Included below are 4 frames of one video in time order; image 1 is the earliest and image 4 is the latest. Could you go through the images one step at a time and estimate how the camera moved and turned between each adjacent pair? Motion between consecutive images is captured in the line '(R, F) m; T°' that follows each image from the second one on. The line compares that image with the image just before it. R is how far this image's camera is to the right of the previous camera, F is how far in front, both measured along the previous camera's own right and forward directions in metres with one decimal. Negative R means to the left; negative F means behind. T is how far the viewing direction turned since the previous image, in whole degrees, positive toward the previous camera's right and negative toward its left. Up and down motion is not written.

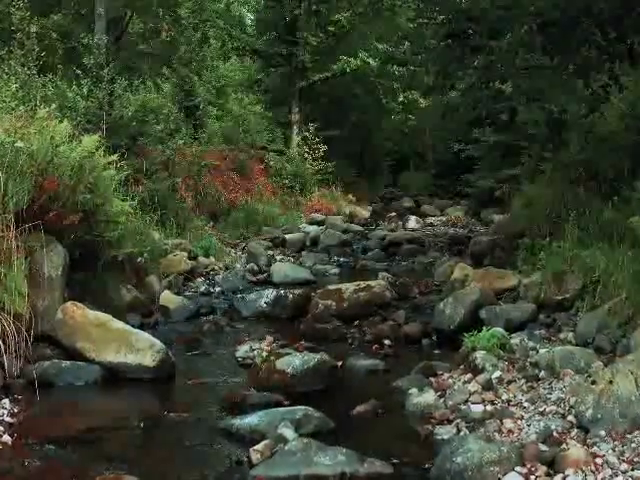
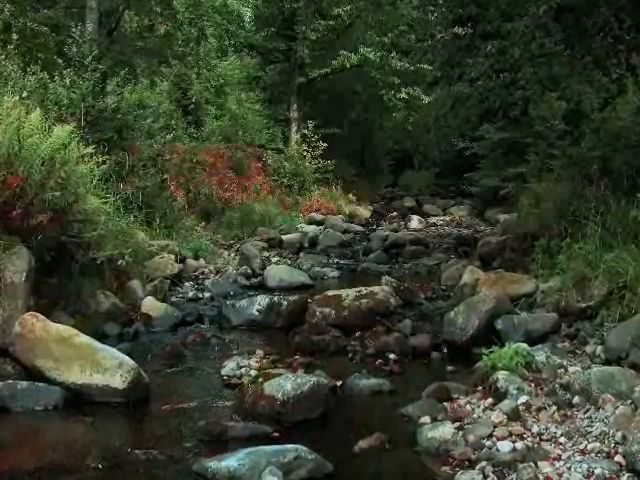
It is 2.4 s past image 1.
(0.0, +0.9) m; 0°
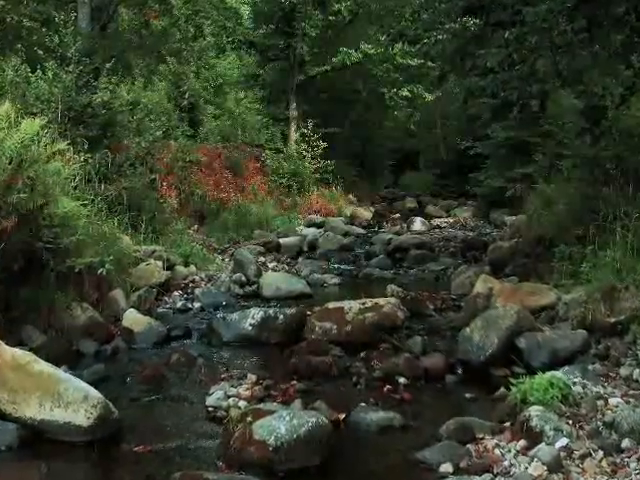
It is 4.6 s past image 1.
(0.0, +0.8) m; 0°
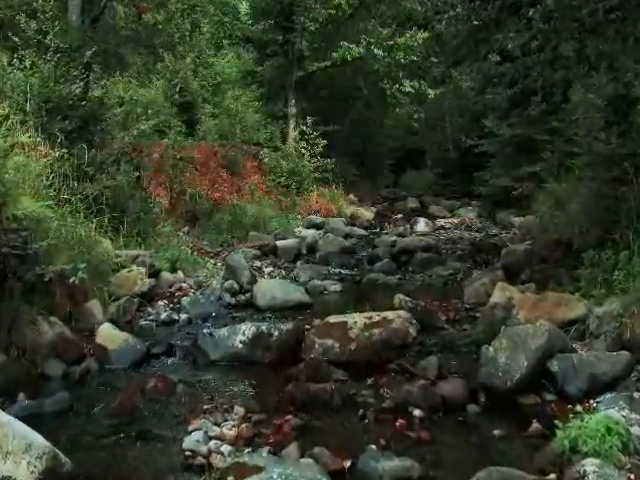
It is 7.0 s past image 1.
(0.0, +0.9) m; 0°
